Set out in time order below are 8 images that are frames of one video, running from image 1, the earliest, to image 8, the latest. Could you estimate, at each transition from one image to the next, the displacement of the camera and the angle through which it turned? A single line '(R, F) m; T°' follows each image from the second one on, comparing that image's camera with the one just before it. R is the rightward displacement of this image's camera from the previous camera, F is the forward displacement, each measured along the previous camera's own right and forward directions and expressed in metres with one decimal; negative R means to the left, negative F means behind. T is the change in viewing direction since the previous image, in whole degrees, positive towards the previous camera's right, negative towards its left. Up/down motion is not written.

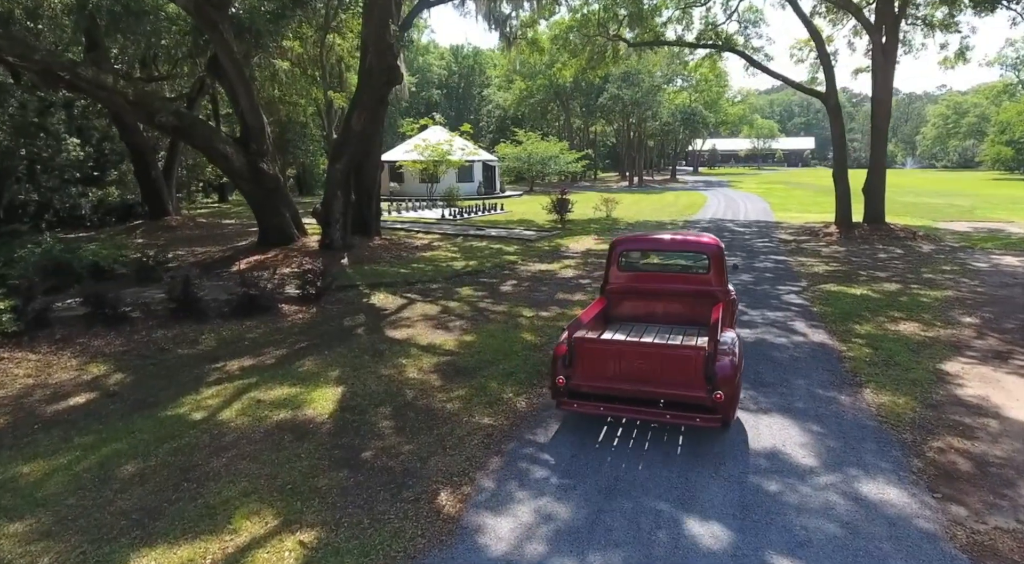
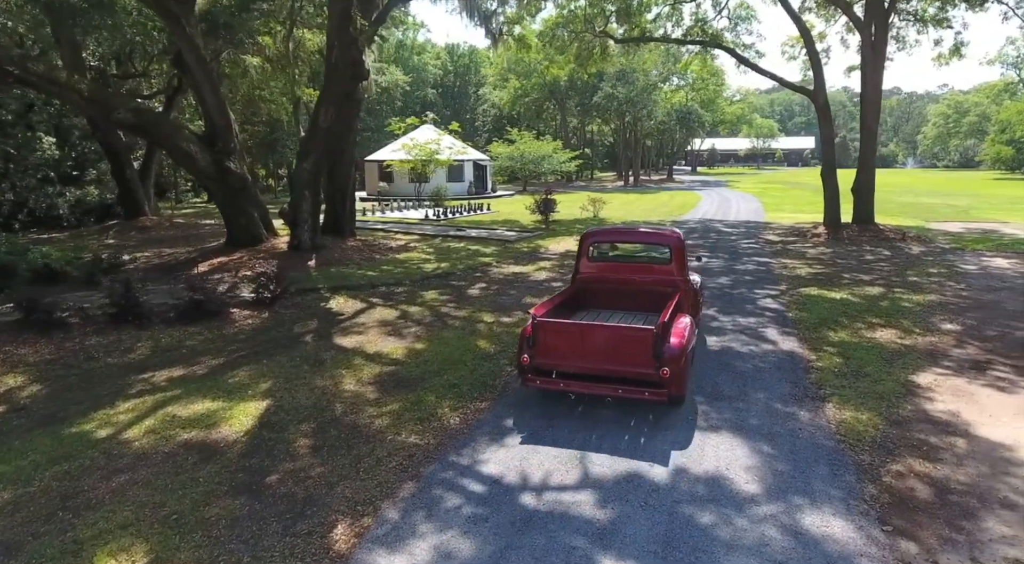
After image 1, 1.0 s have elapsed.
(+0.6, +0.4) m; 0°
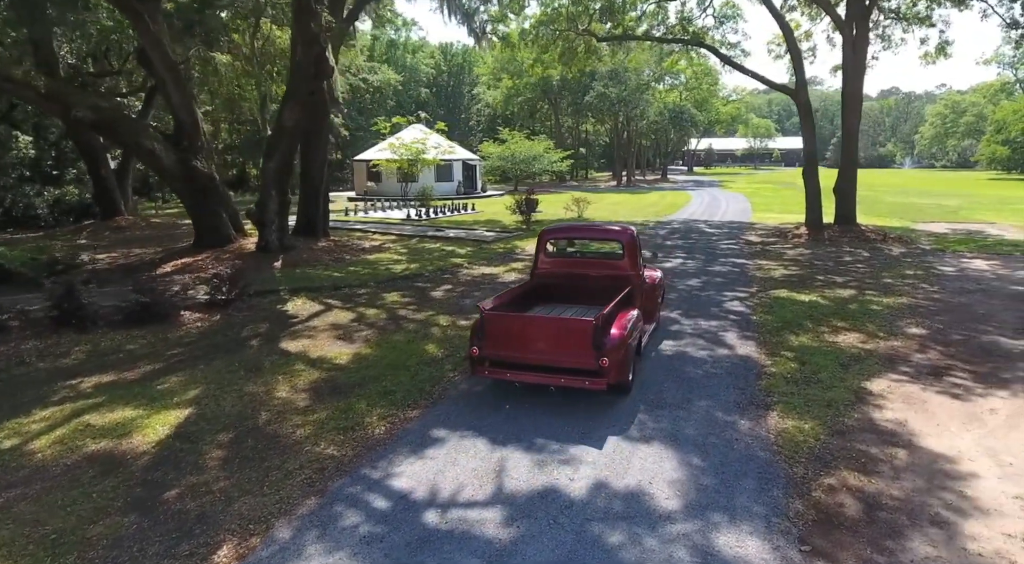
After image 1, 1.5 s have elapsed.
(+0.7, +0.2) m; 0°
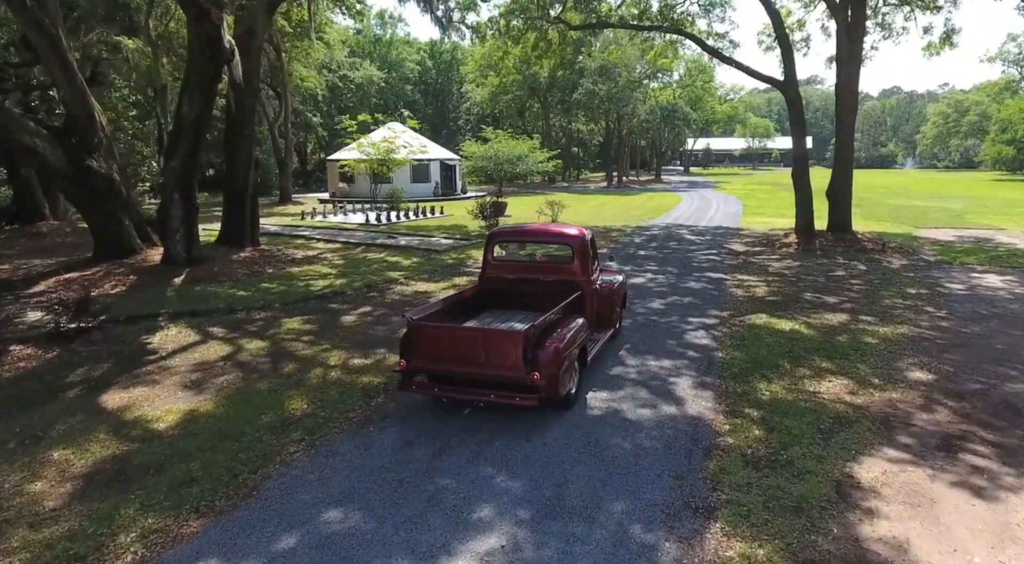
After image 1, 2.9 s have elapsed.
(+1.2, +1.8) m; 0°
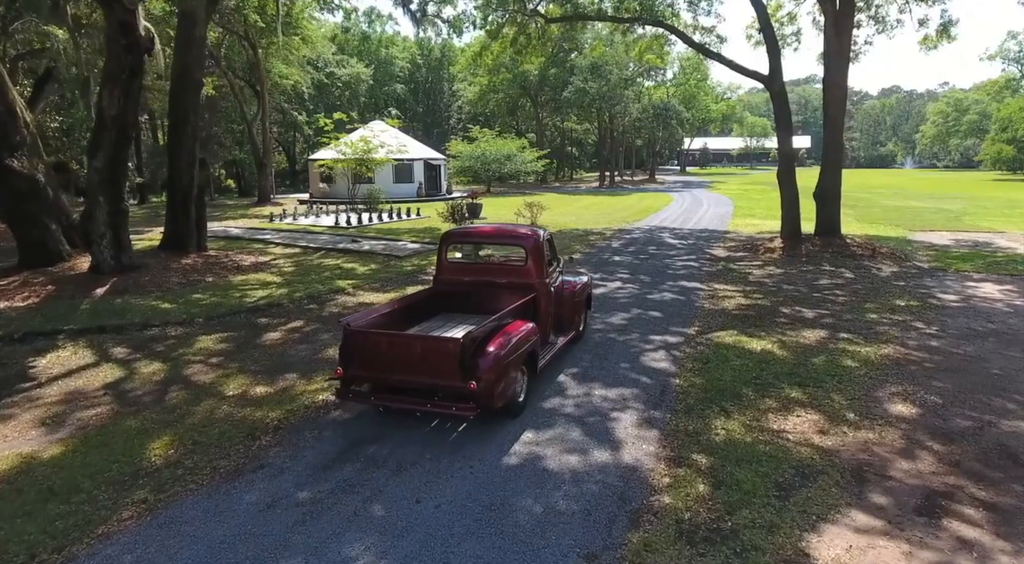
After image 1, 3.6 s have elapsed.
(+0.8, +0.9) m; 0°
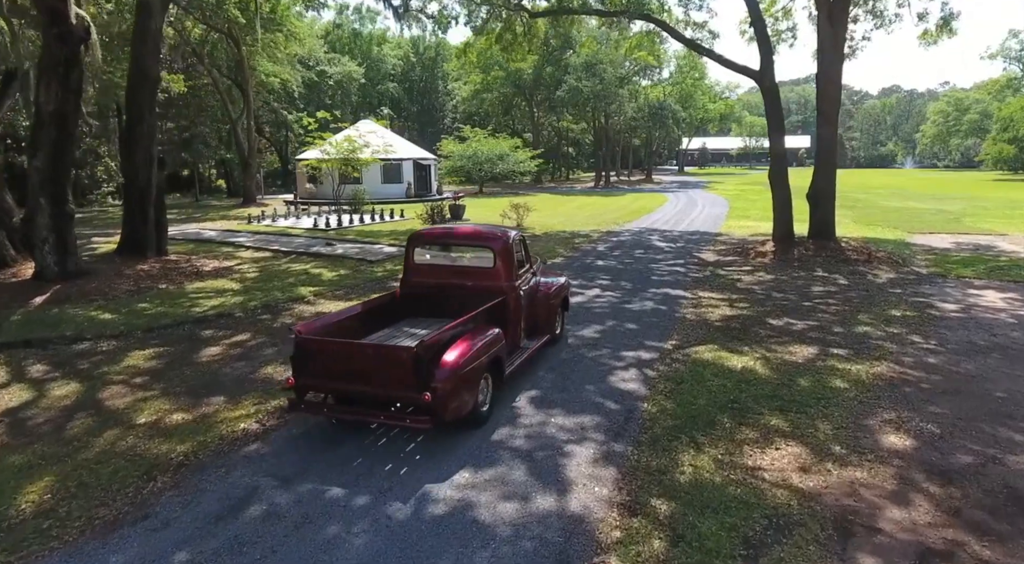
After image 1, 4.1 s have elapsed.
(+0.5, +0.7) m; 0°
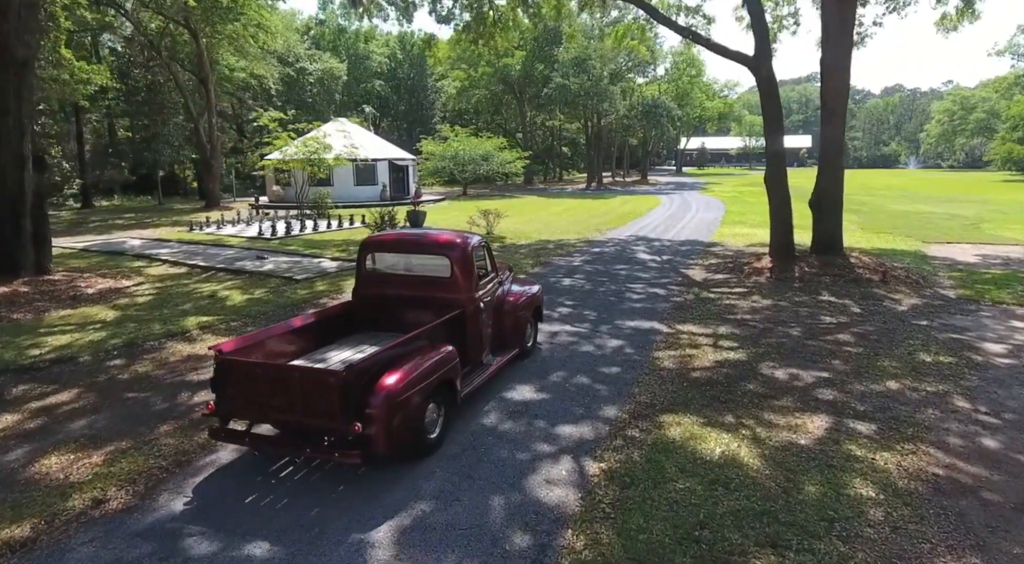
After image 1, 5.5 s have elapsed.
(+1.0, +2.1) m; 0°
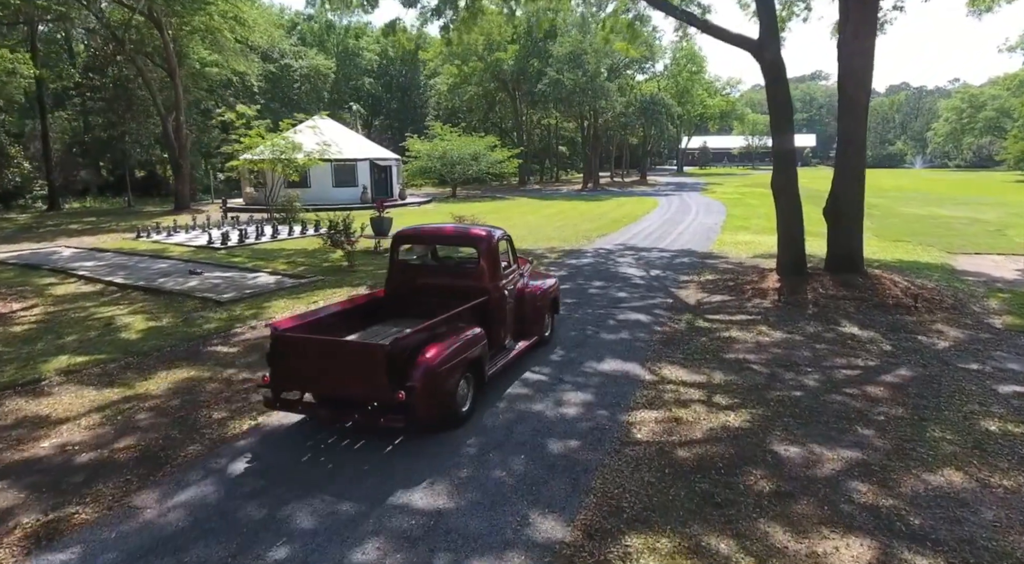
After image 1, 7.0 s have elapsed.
(+0.7, +1.8) m; 0°
